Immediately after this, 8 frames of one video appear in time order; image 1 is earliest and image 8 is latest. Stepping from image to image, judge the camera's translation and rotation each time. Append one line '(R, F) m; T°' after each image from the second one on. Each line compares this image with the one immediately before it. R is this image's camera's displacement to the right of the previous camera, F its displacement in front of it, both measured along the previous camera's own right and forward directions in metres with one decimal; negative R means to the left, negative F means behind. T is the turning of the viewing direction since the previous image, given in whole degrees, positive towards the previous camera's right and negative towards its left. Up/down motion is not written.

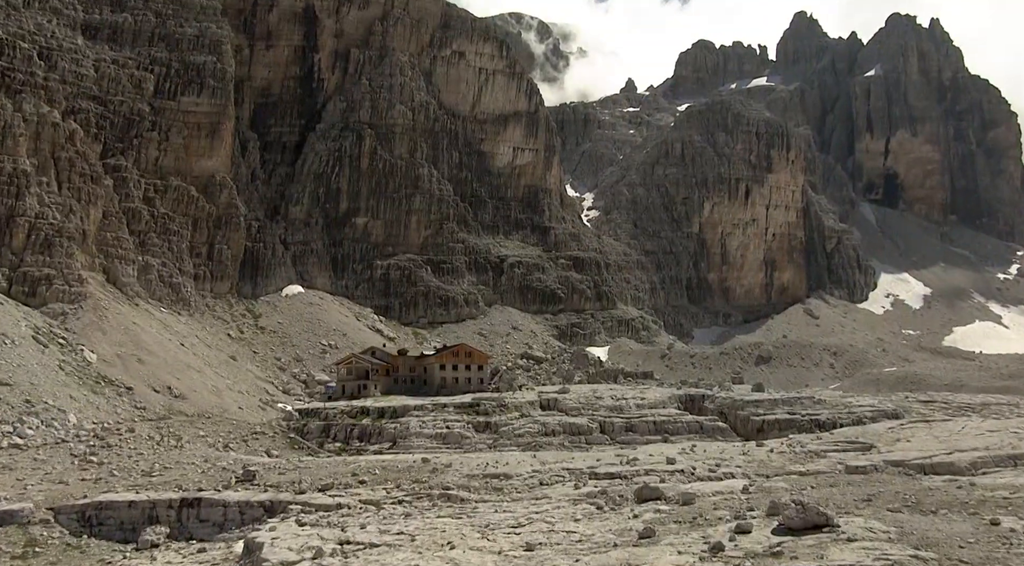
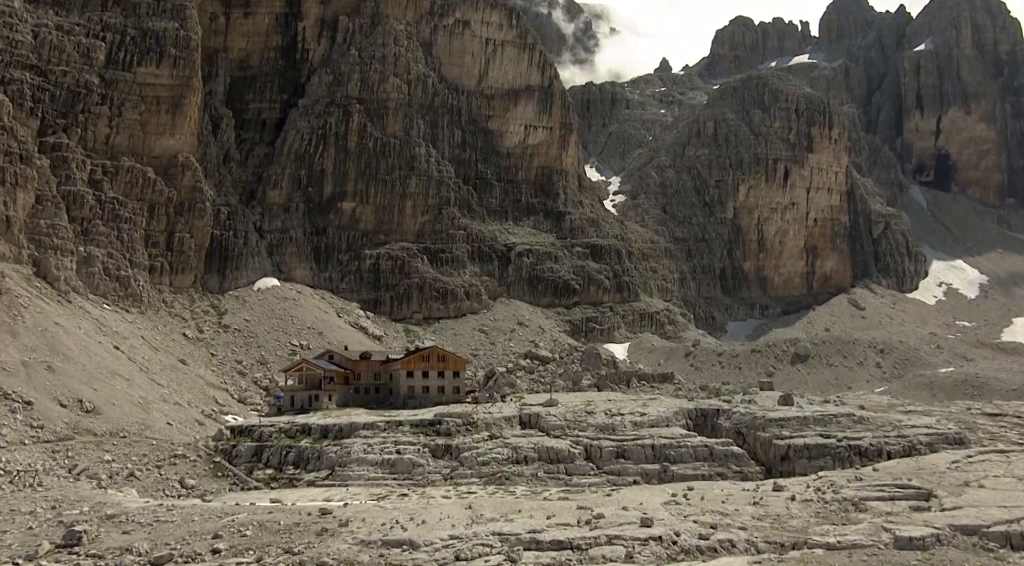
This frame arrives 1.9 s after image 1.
(+3.4, +10.2) m; -2°
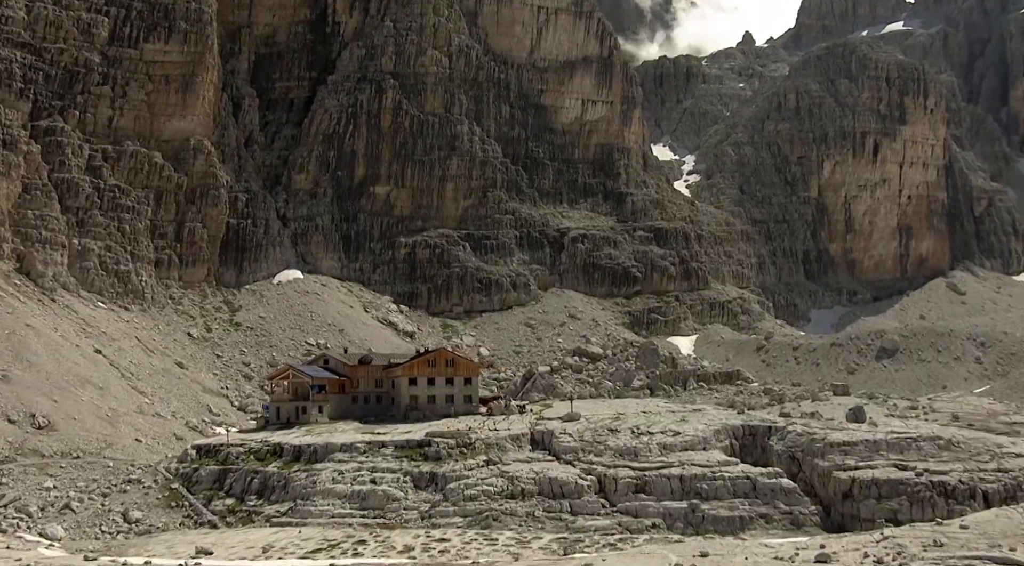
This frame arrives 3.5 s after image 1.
(+3.4, +8.0) m; -5°
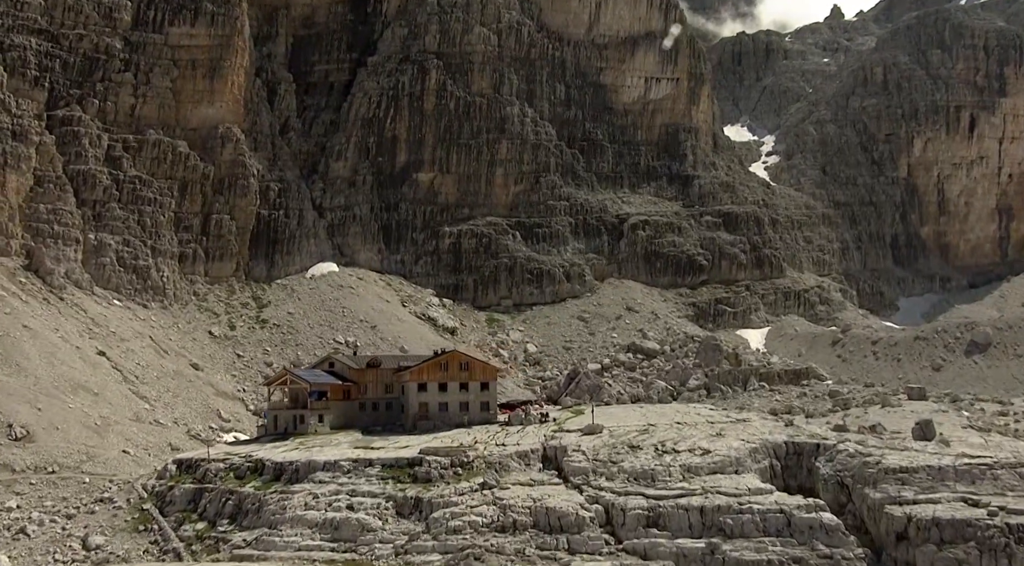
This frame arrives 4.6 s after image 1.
(+3.0, +5.2) m; -5°
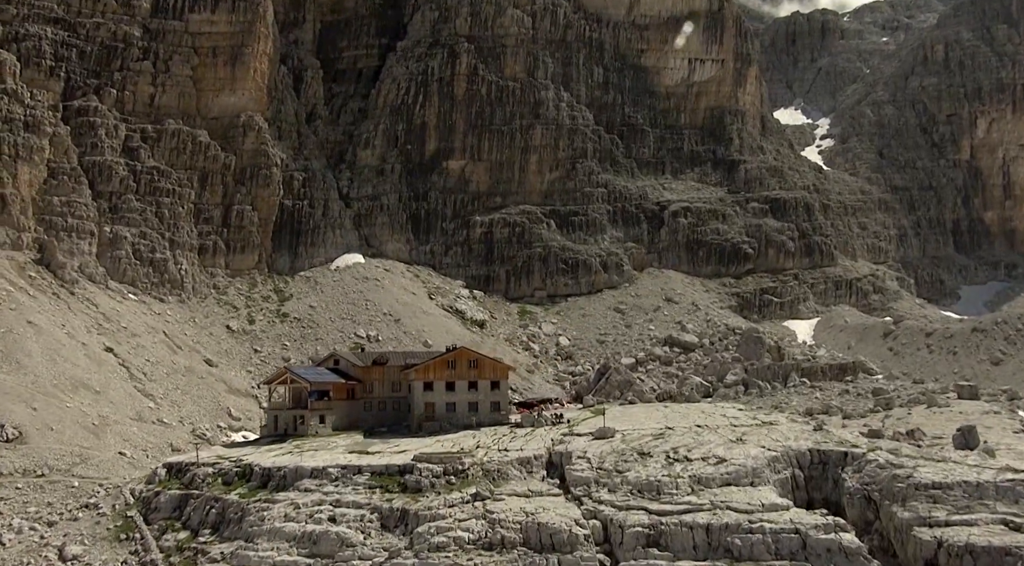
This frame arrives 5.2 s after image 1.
(+2.0, +2.6) m; -3°
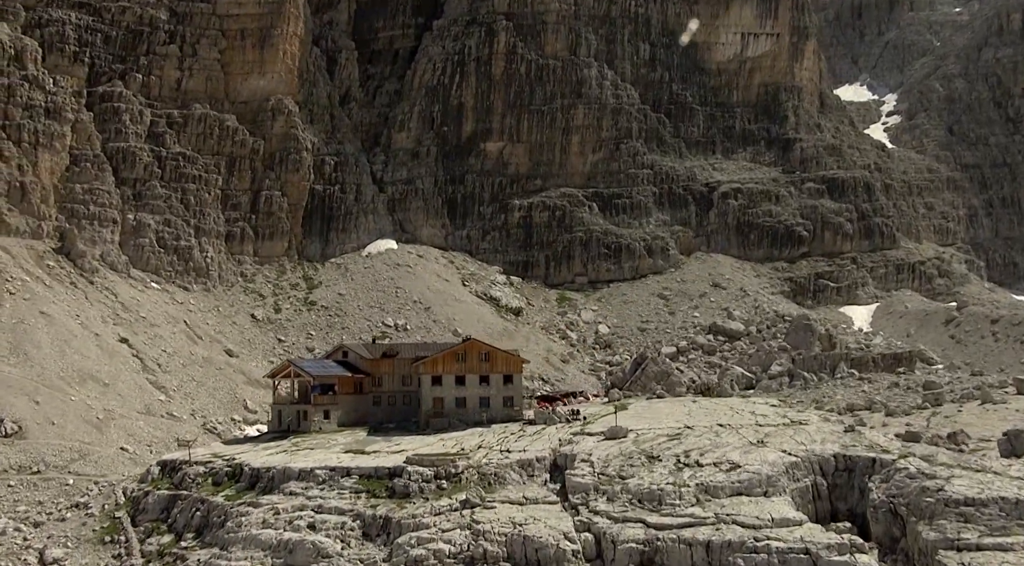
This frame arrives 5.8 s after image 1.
(+2.1, +2.4) m; -4°
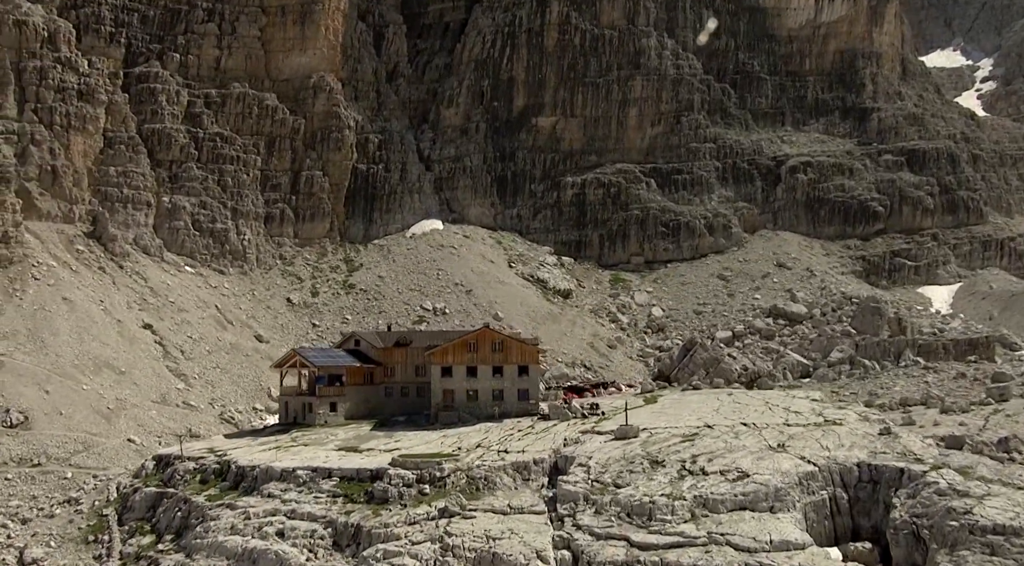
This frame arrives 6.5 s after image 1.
(+2.8, +2.6) m; -5°
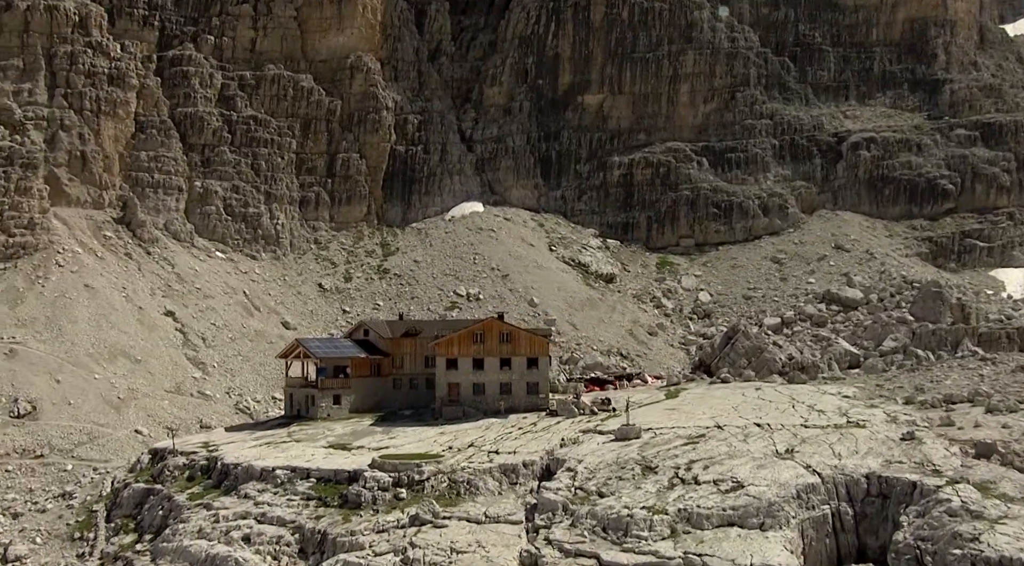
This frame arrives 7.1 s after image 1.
(+2.5, +1.9) m; -5°
